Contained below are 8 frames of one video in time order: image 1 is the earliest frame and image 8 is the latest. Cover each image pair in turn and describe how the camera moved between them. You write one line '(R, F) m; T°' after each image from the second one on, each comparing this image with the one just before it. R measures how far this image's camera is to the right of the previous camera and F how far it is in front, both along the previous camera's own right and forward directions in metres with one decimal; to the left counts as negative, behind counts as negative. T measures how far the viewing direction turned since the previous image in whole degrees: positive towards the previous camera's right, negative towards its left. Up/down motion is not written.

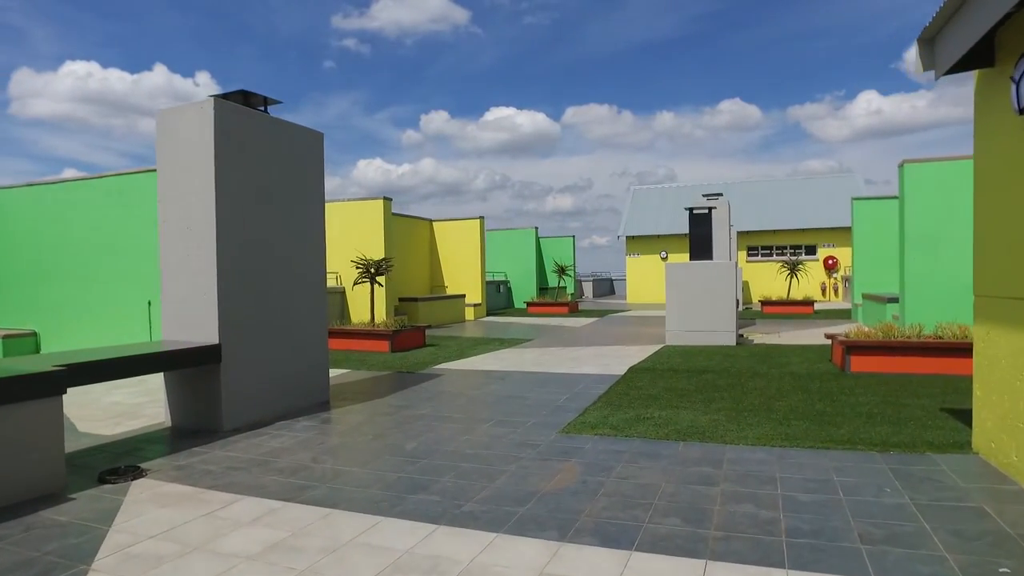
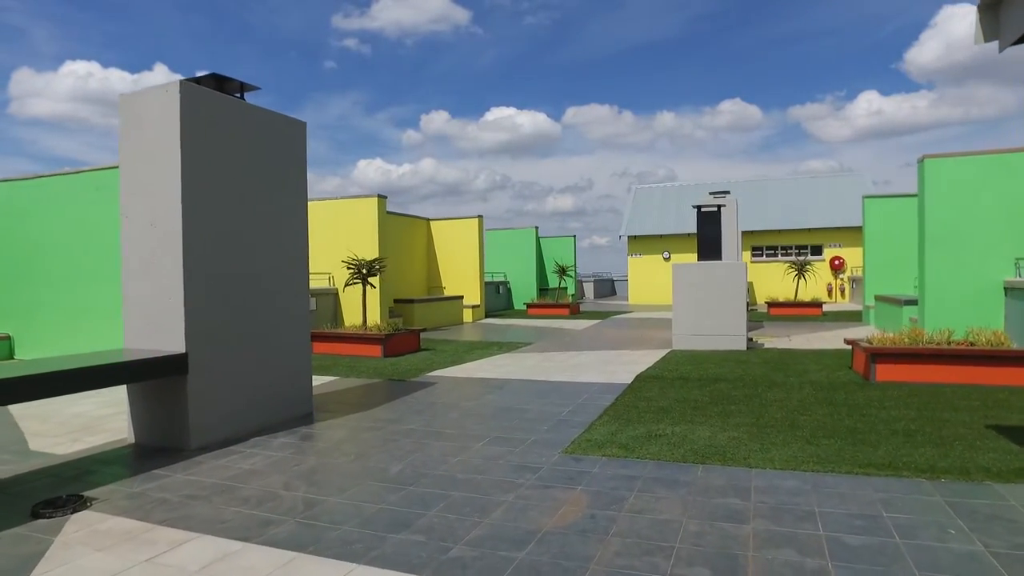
(0.0, +0.6) m; 0°
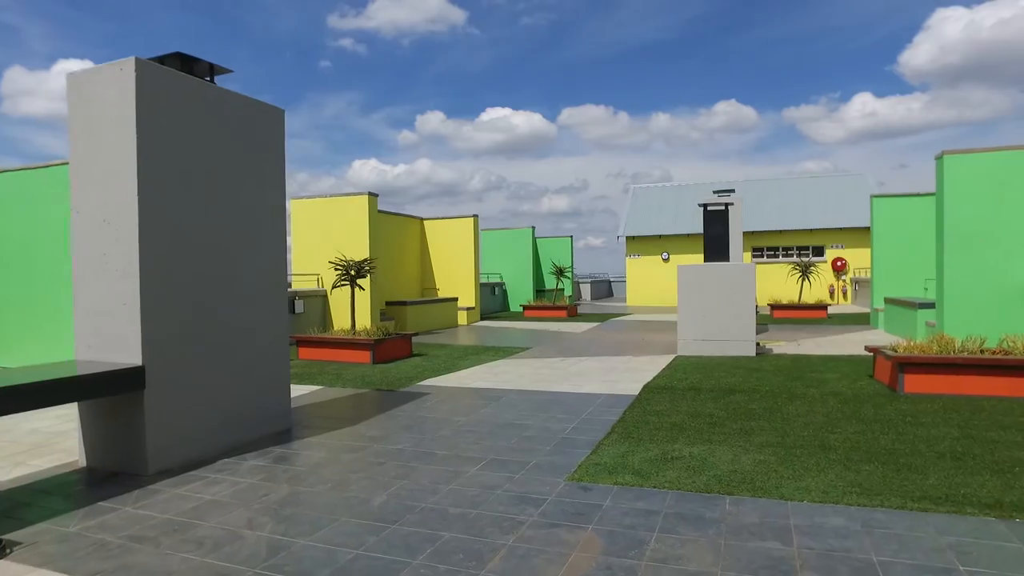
(0.0, +0.6) m; 0°
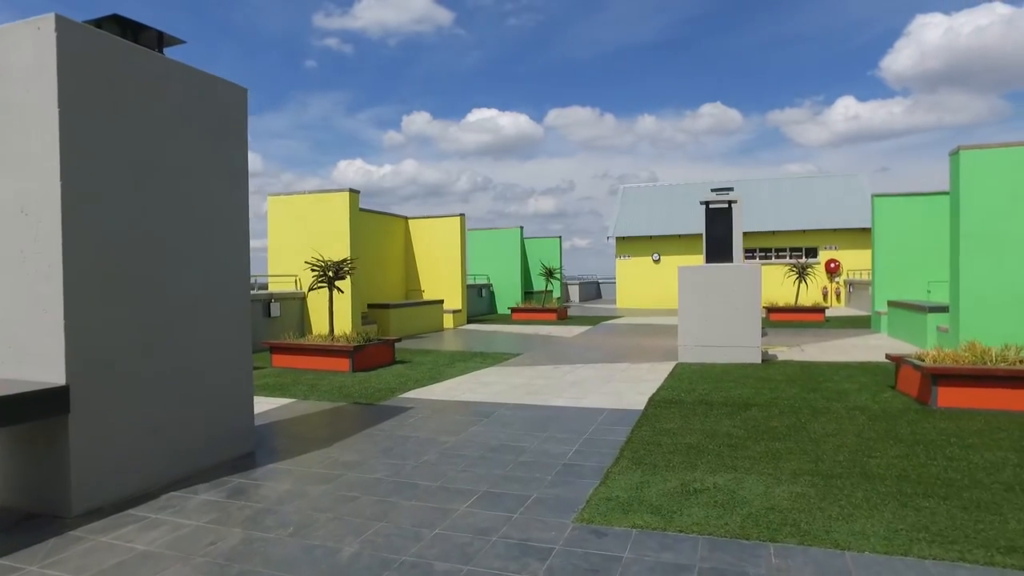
(-0.1, +0.8) m; +1°
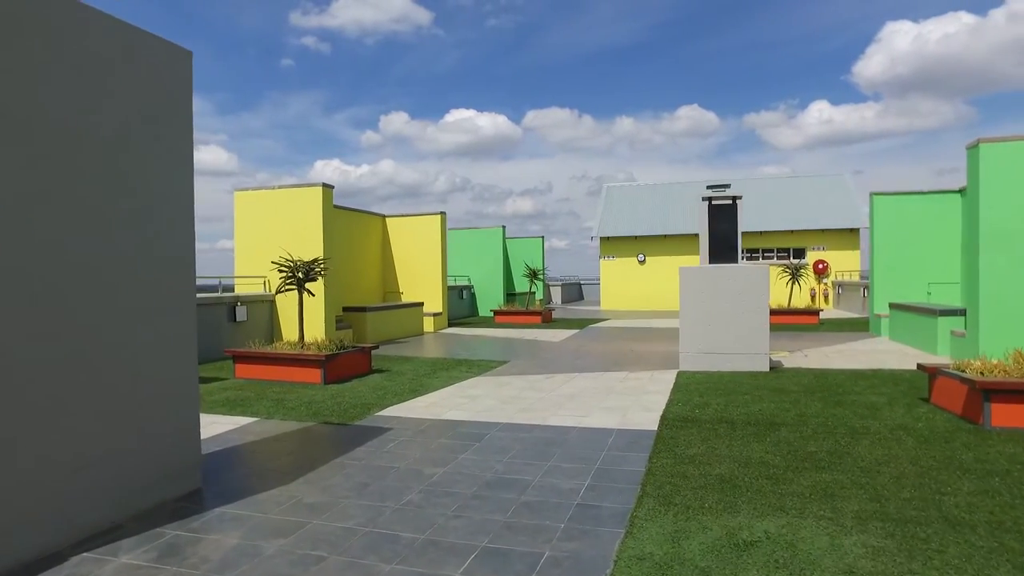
(-0.2, +0.9) m; +2°
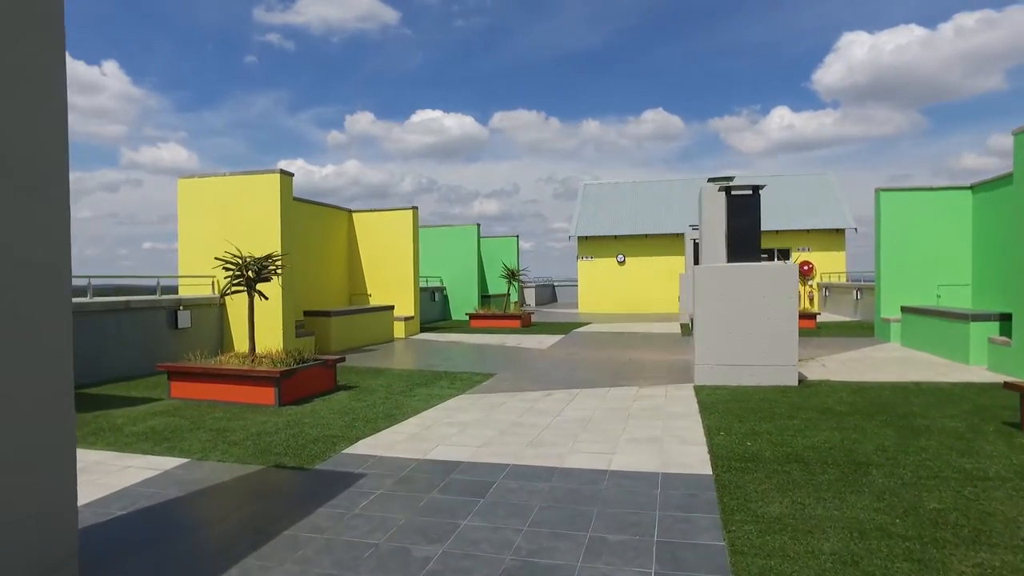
(-0.3, +1.5) m; +3°
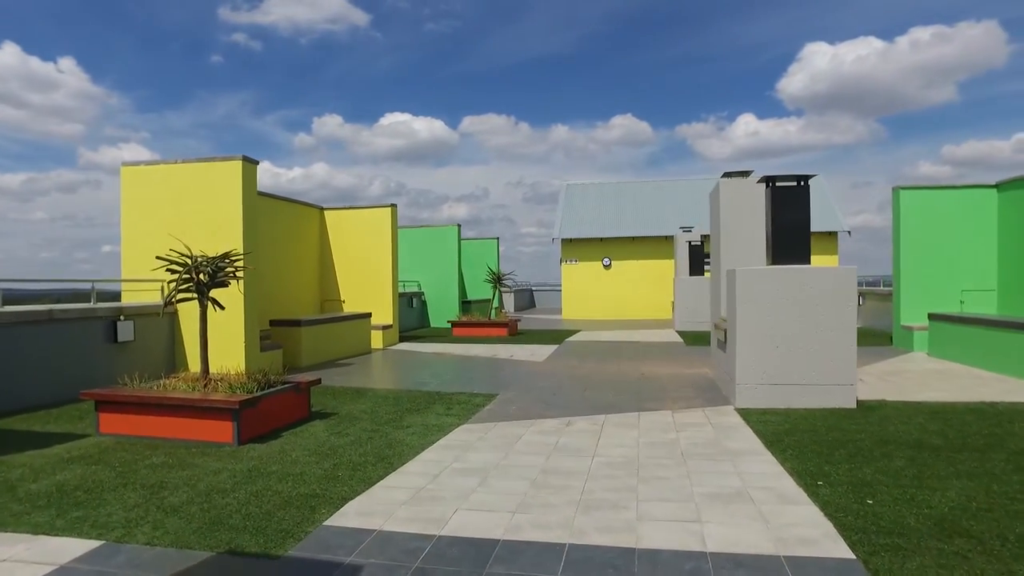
(-0.5, +1.5) m; +3°
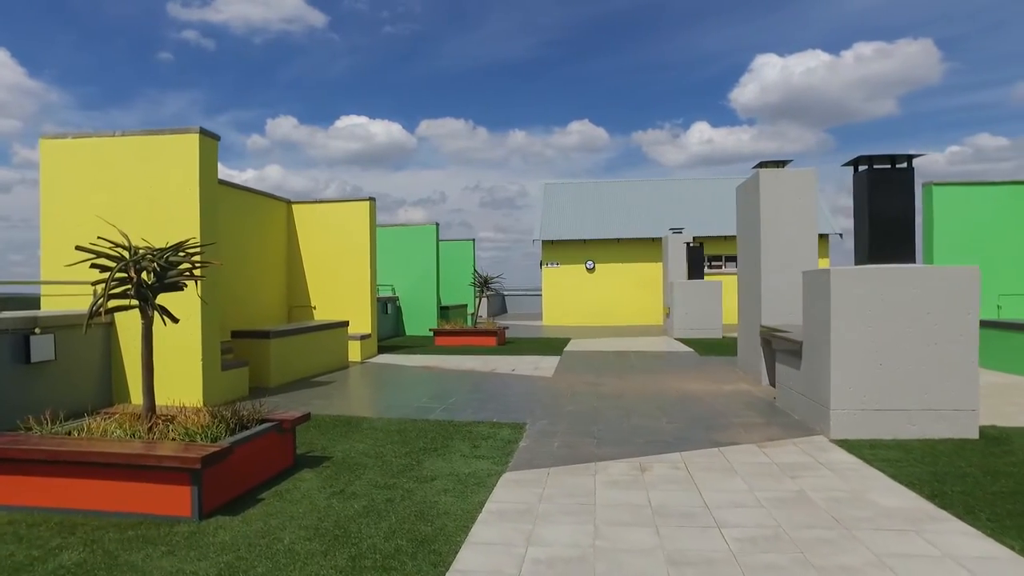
(-0.8, +1.8) m; +4°
